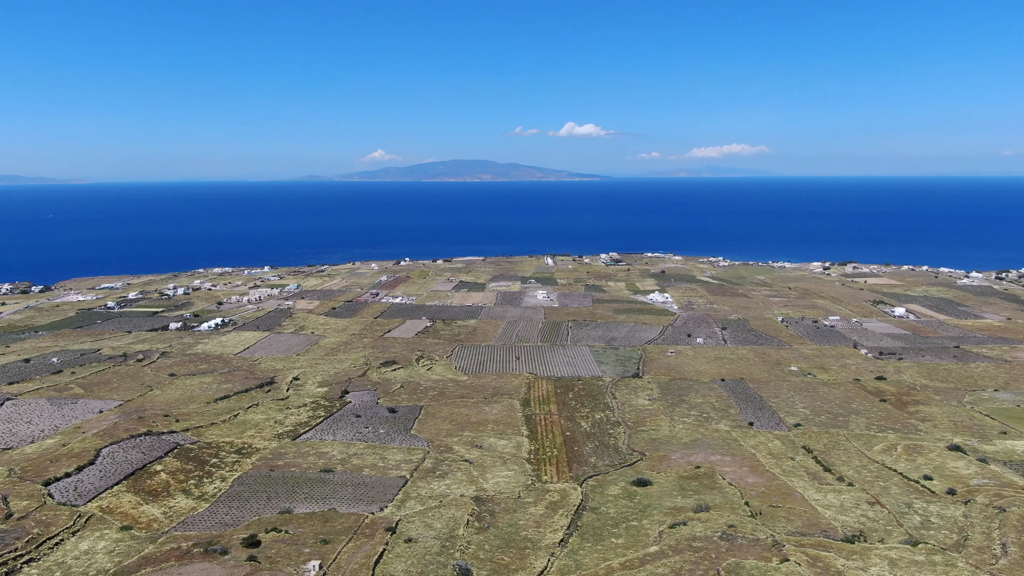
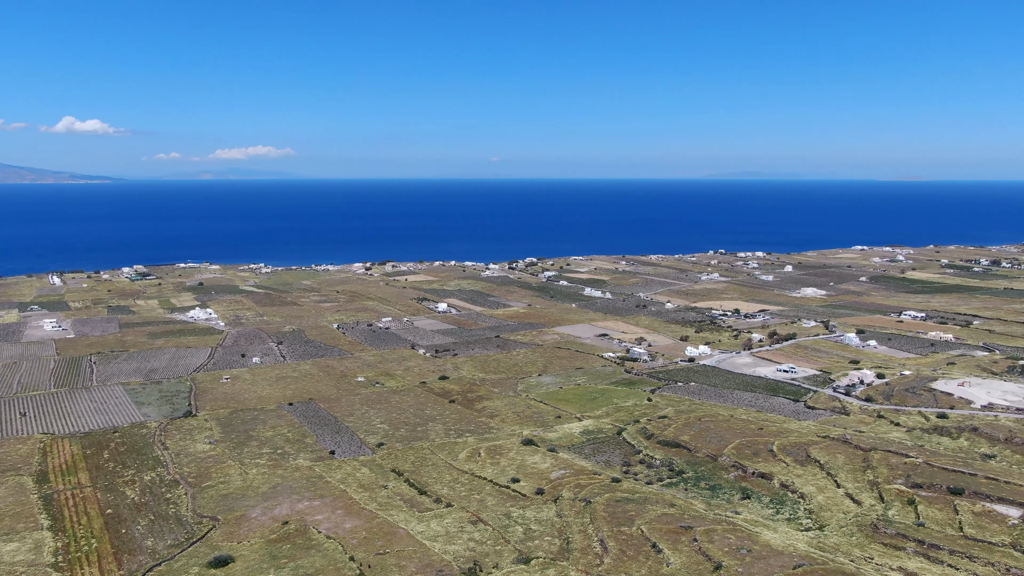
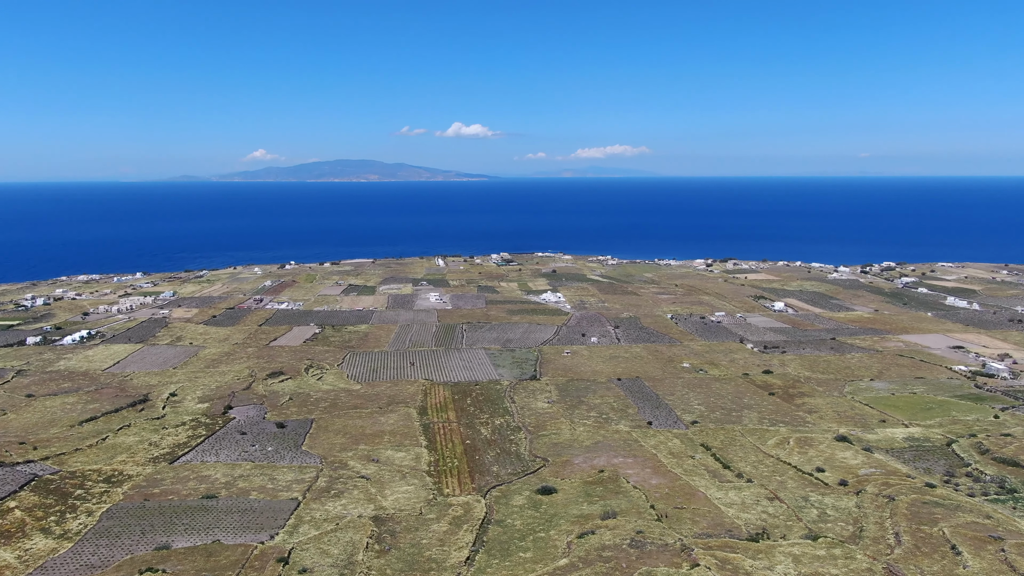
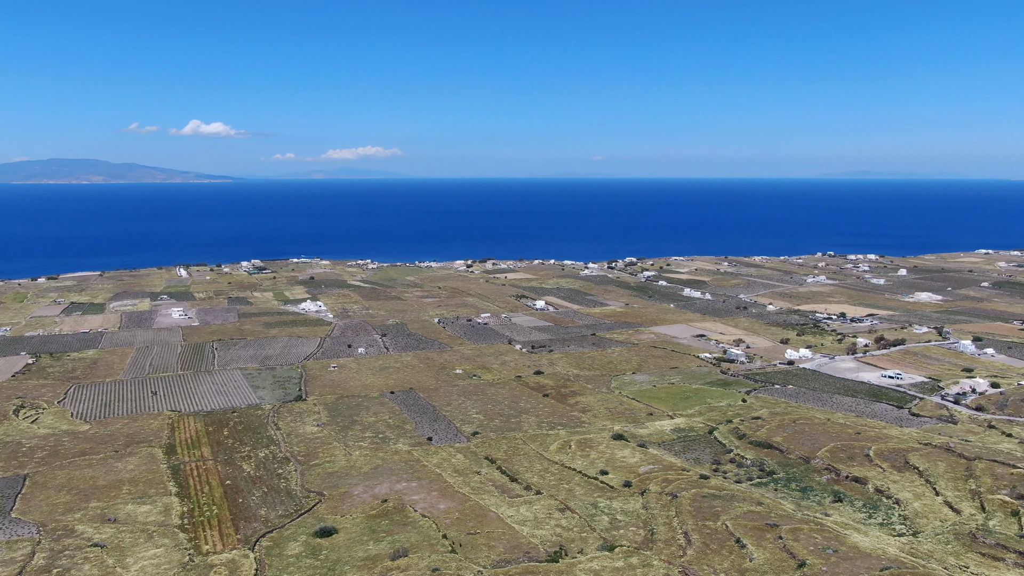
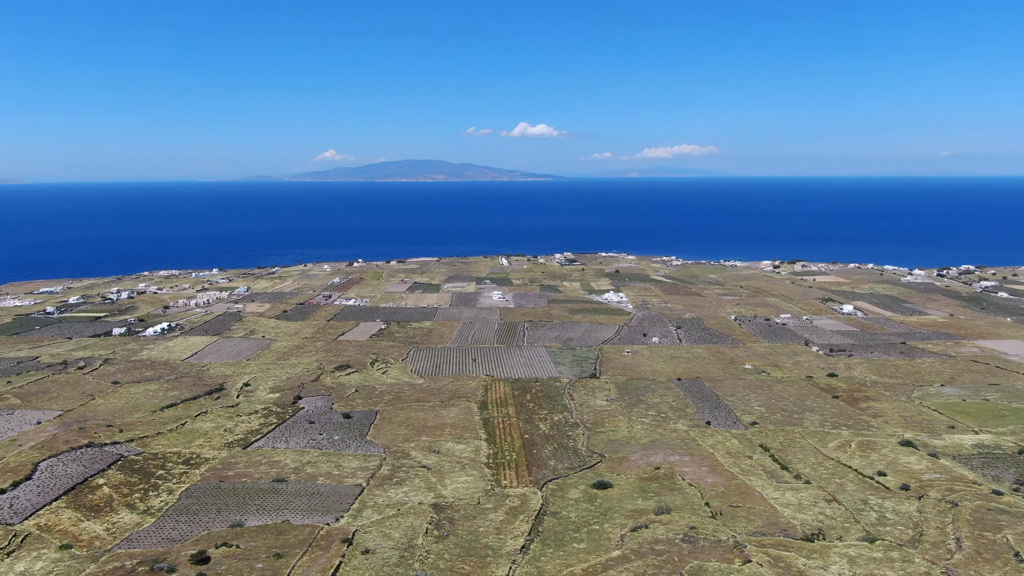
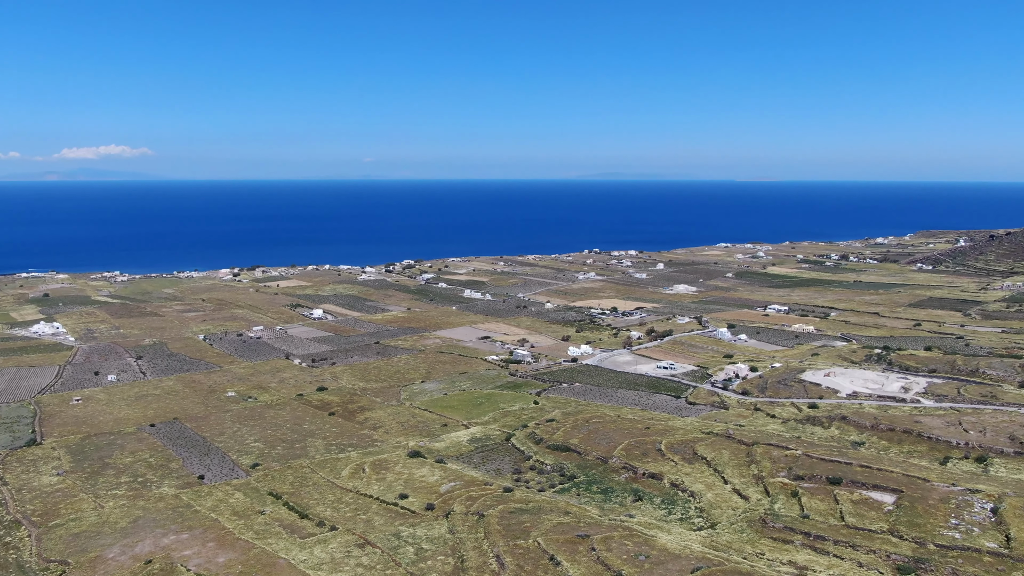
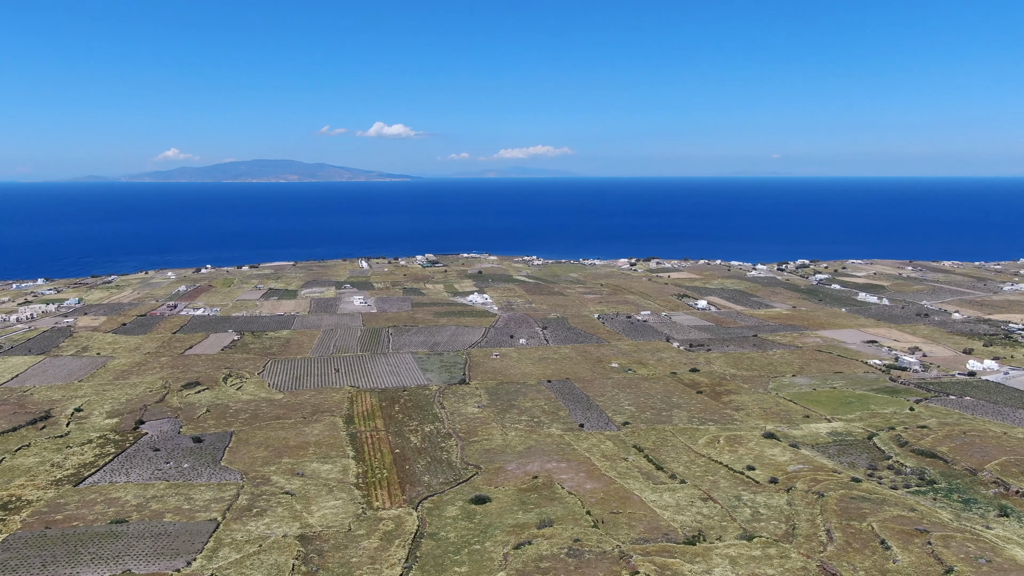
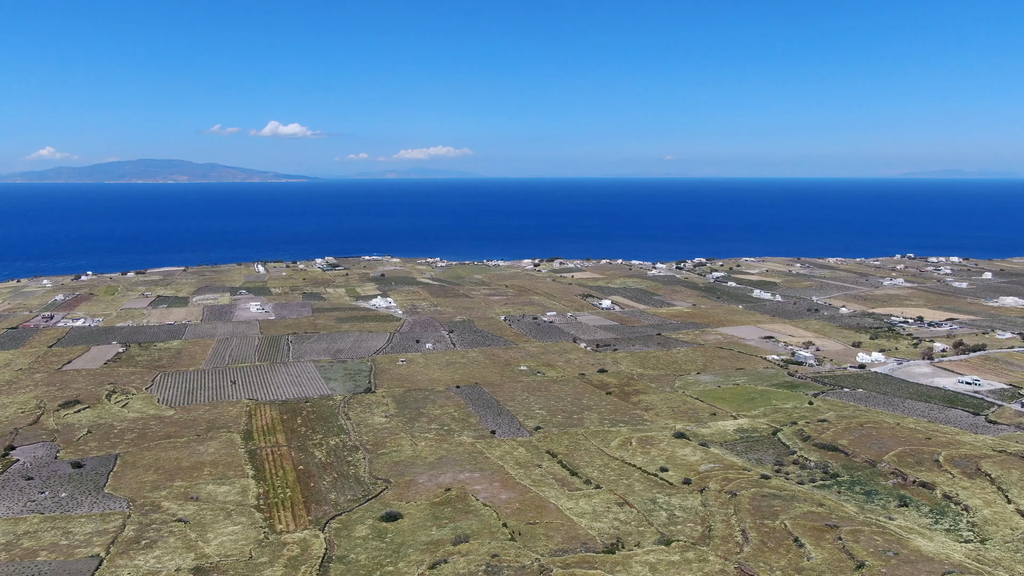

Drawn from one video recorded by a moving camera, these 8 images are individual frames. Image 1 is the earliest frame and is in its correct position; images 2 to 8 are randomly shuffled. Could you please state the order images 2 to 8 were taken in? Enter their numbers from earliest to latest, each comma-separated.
5, 3, 7, 8, 4, 2, 6
